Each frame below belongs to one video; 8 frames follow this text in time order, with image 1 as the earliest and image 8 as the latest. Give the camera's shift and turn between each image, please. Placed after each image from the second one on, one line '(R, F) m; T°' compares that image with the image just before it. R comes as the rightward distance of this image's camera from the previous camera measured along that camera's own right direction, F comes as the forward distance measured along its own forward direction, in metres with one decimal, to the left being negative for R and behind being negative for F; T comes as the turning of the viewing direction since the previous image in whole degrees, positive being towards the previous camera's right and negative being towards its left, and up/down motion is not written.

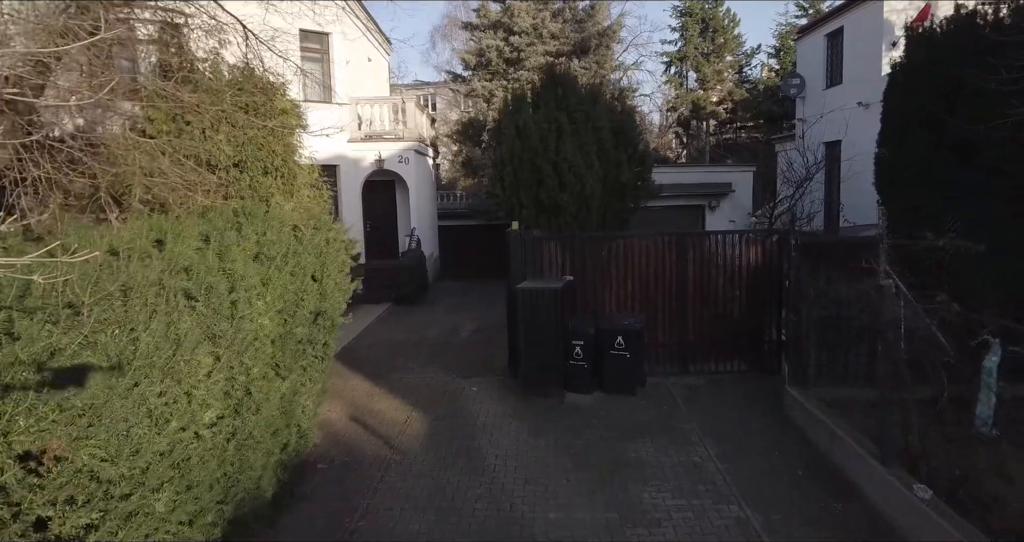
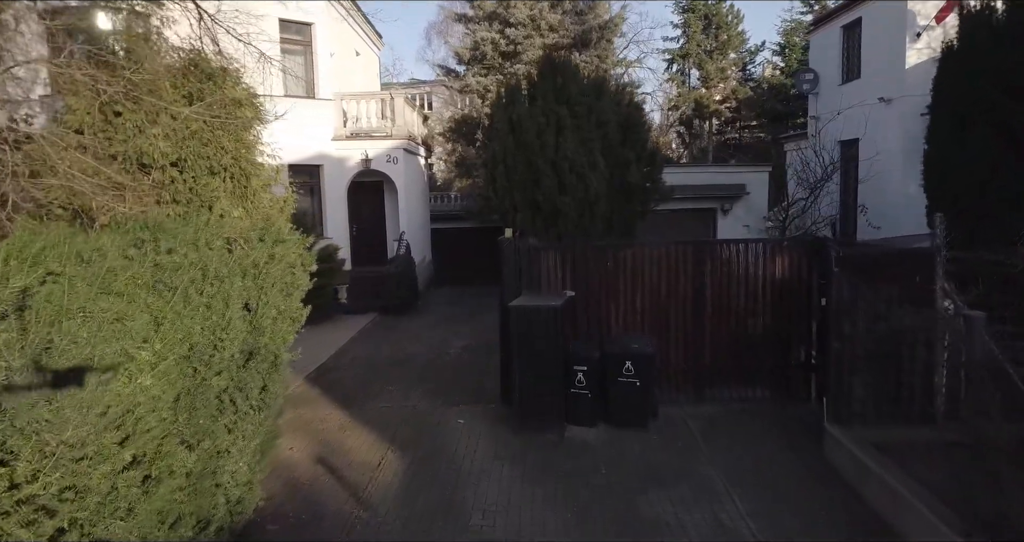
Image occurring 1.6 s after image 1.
(+0.1, +1.1) m; 0°
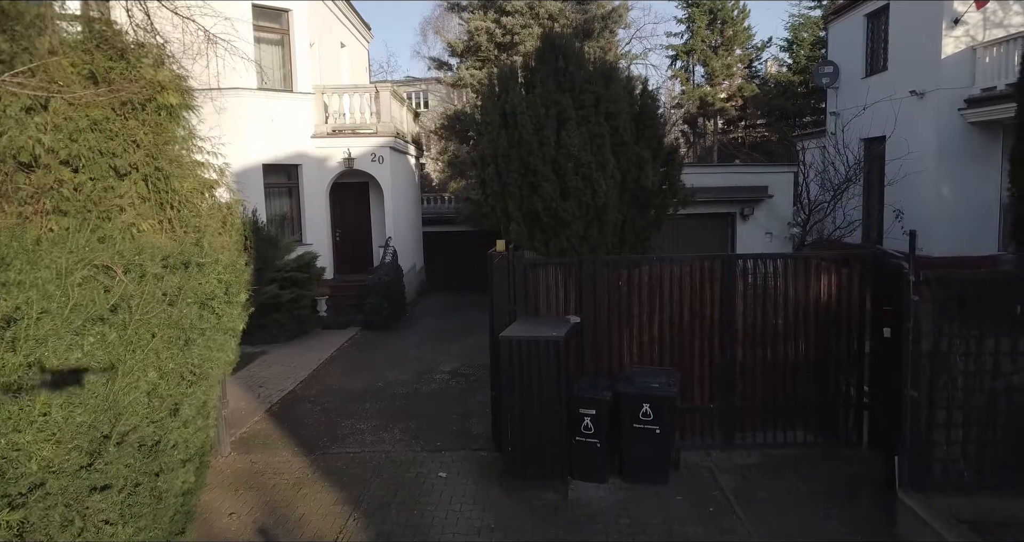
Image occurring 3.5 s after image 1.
(+0.1, +1.3) m; 0°
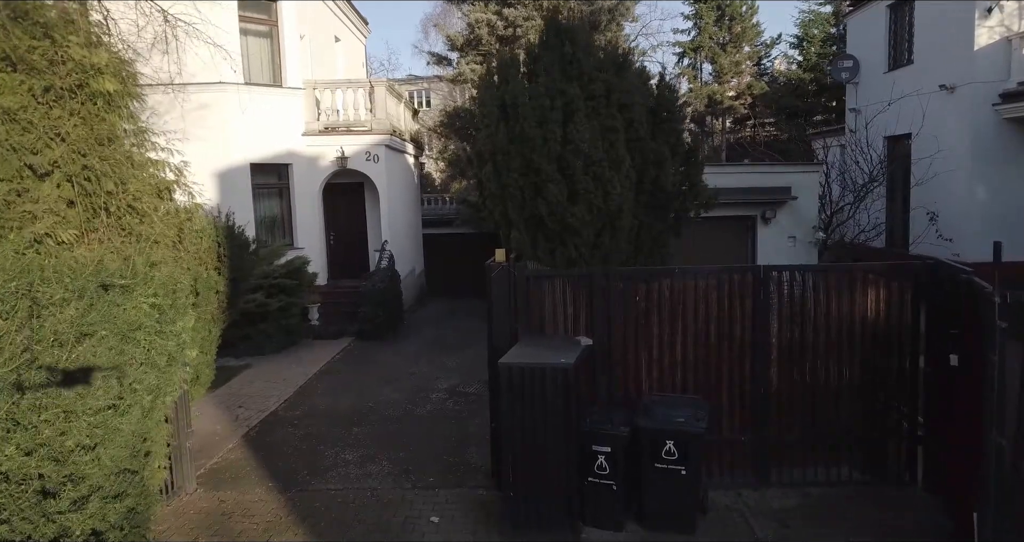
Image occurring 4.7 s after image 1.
(0.0, +0.8) m; 0°
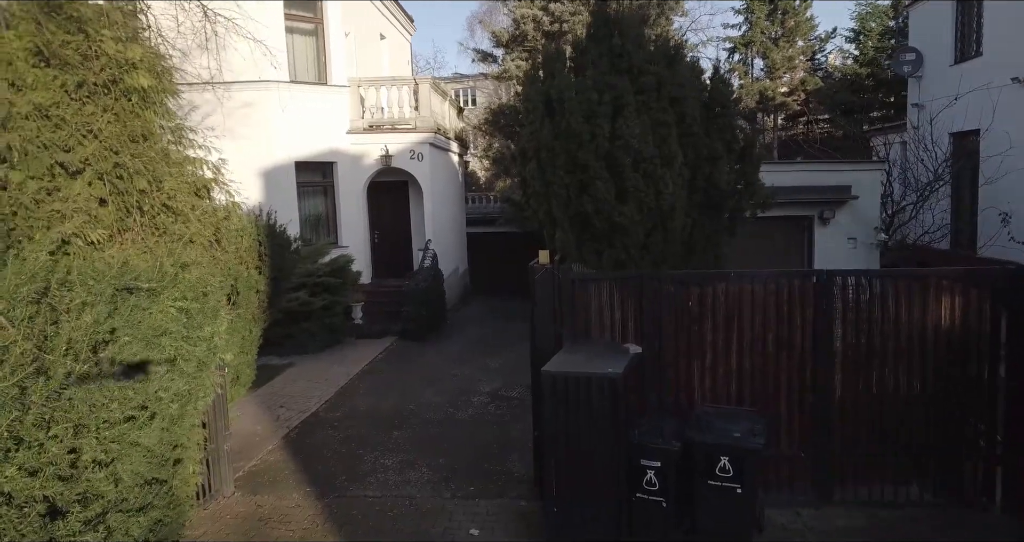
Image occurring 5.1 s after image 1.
(0.0, +0.2) m; -3°
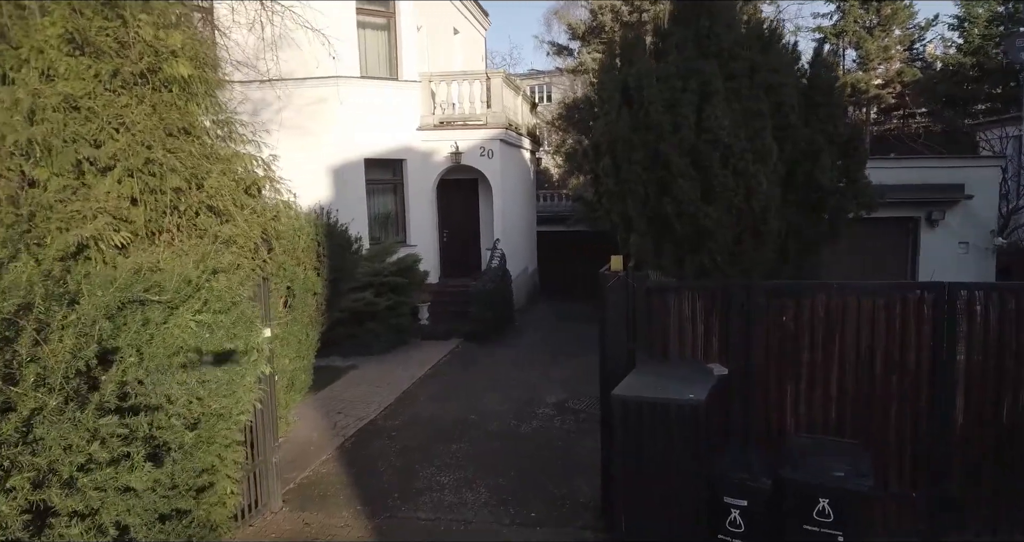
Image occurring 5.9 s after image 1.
(0.0, +0.5) m; -6°
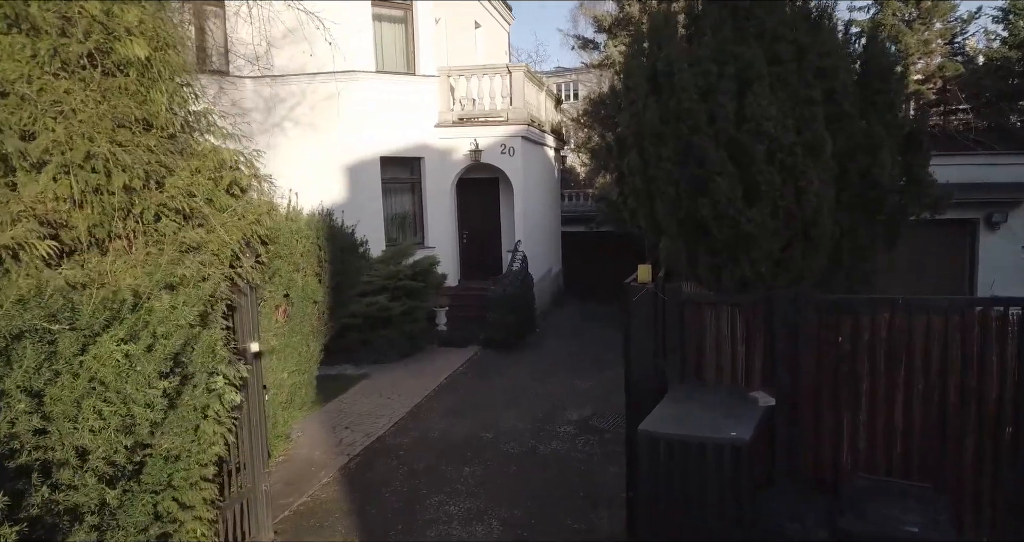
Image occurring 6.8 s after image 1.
(+0.1, +0.6) m; -2°
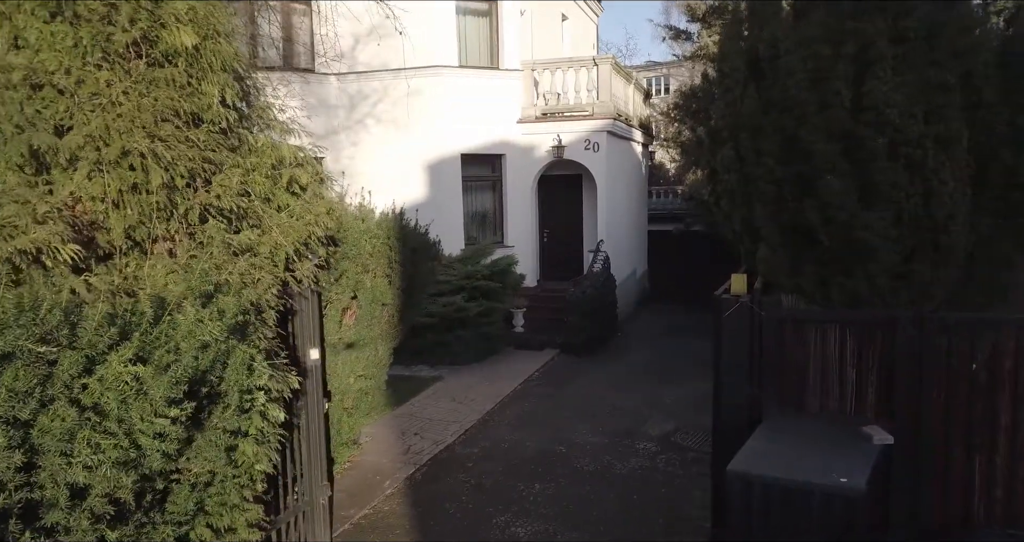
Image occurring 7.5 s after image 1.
(+0.1, +0.4) m; -7°
